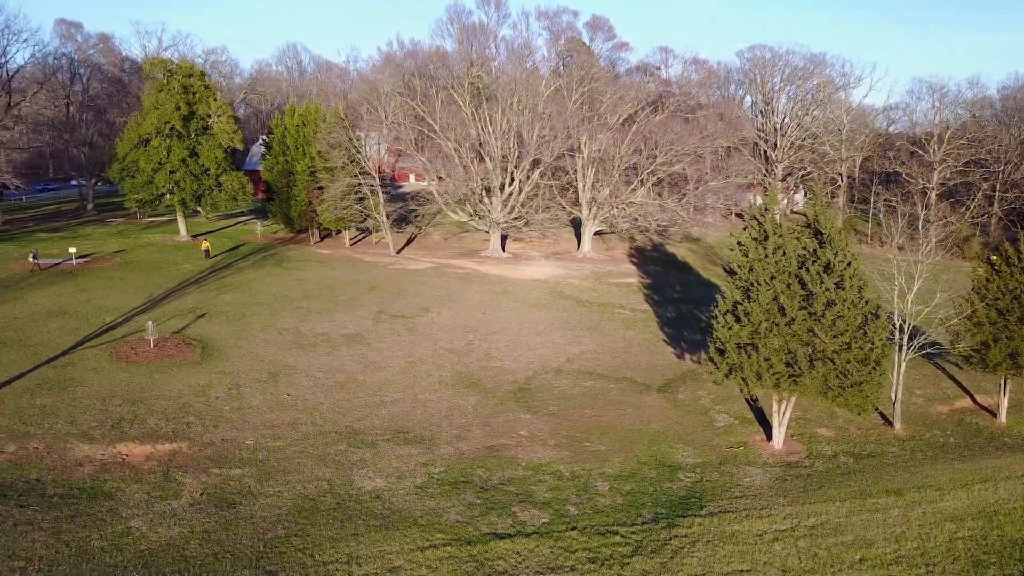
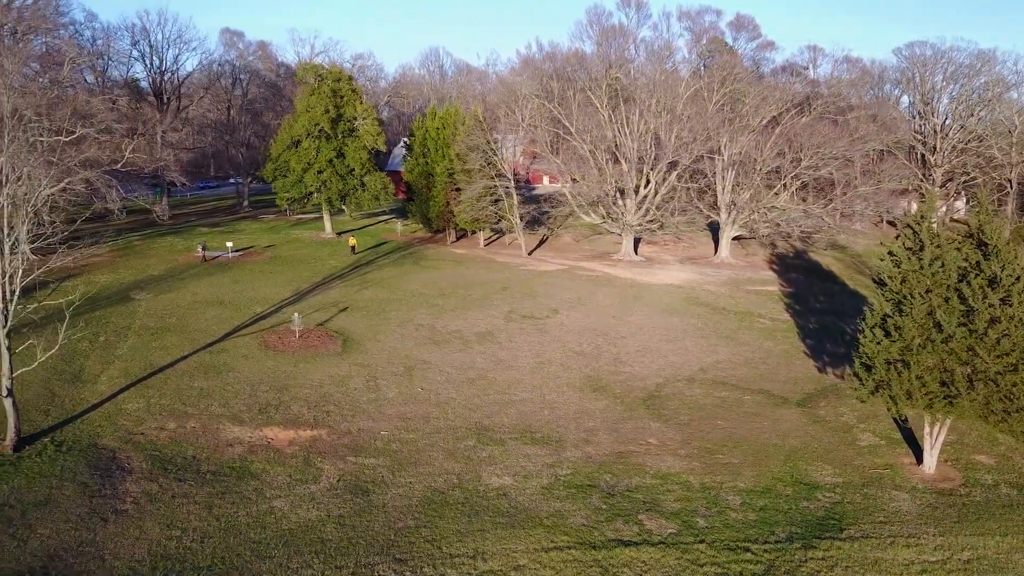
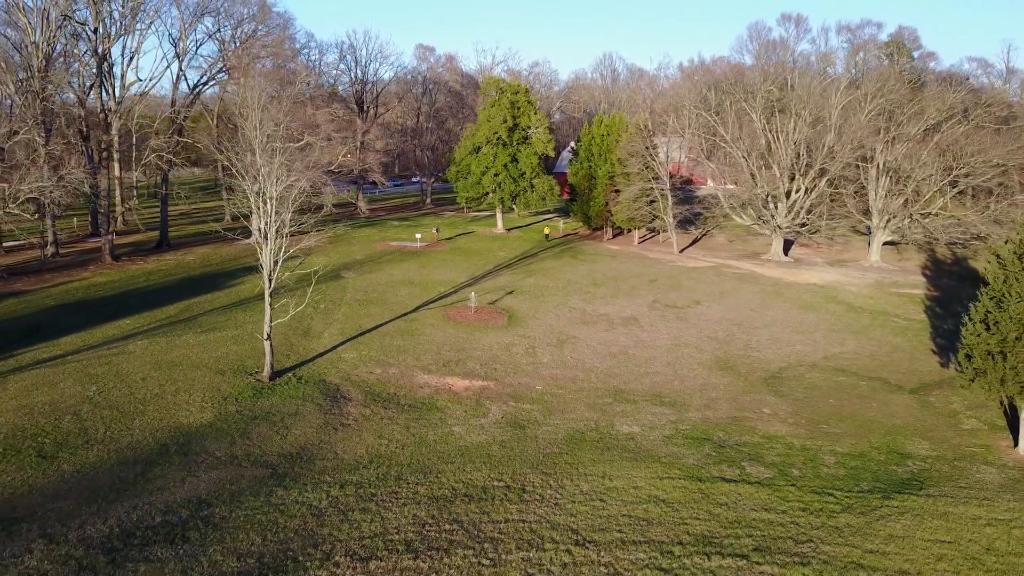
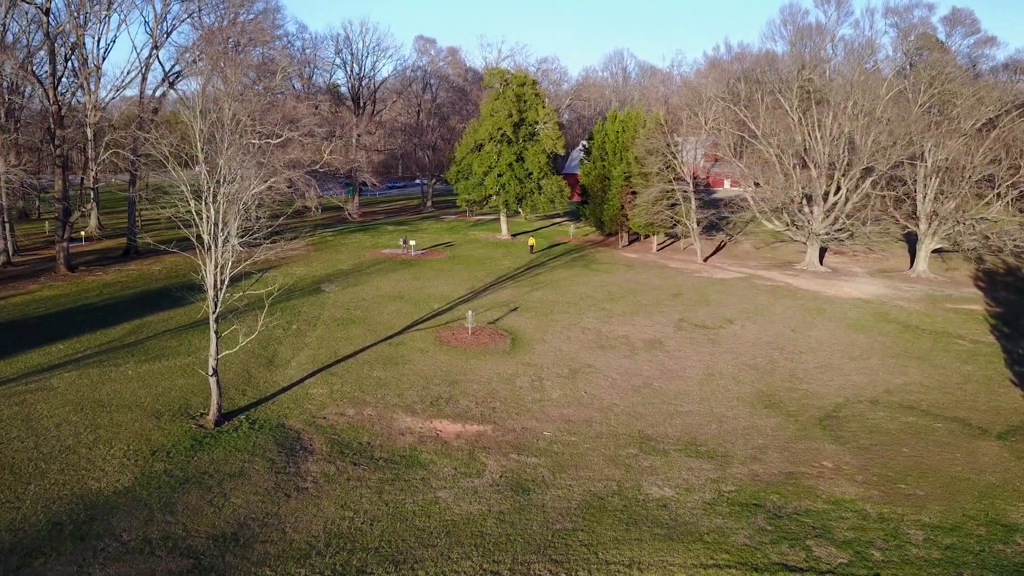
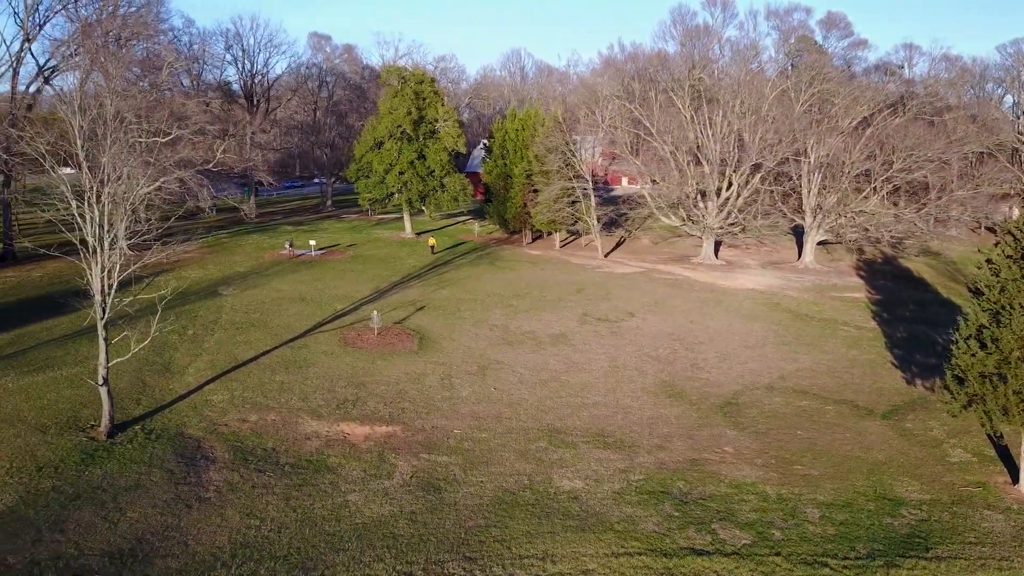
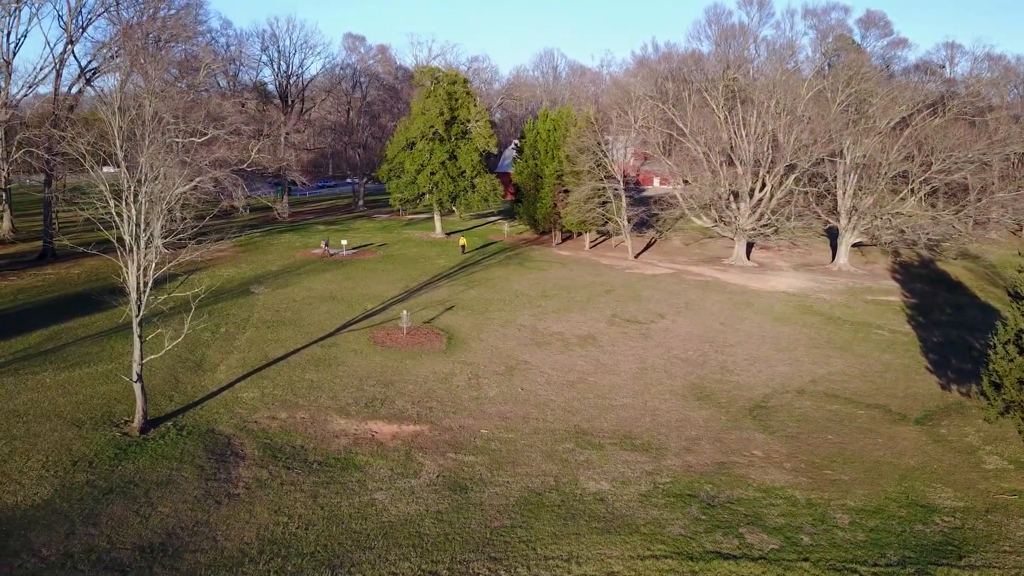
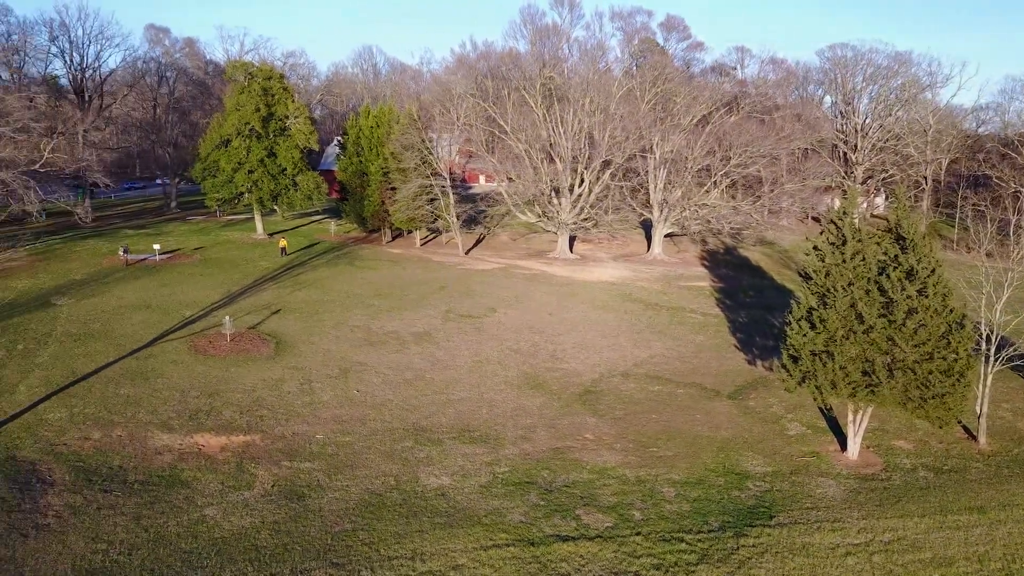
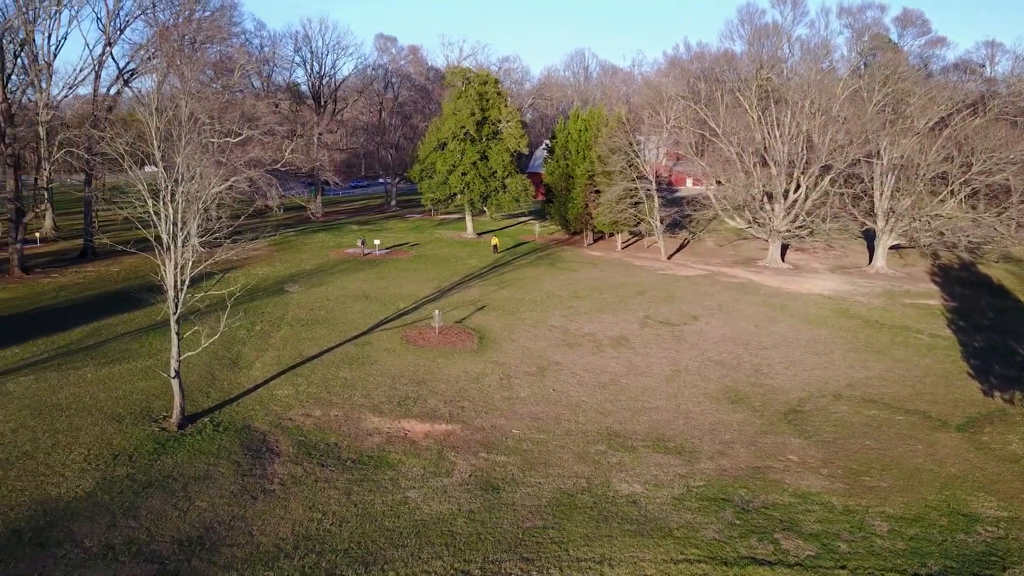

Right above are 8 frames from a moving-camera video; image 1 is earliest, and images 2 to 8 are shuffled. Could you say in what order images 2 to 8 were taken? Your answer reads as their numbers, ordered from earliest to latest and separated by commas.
7, 2, 5, 6, 8, 4, 3
